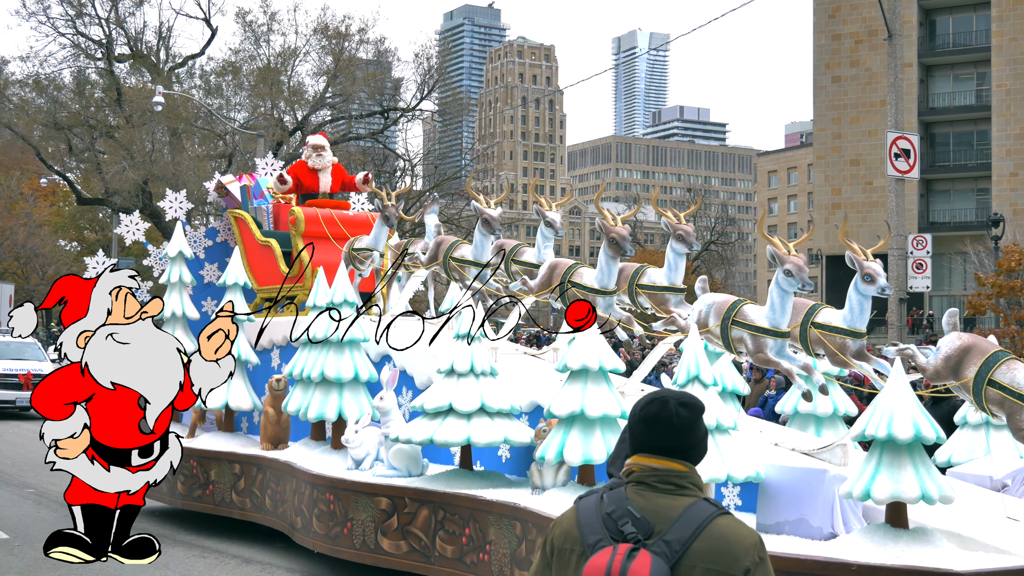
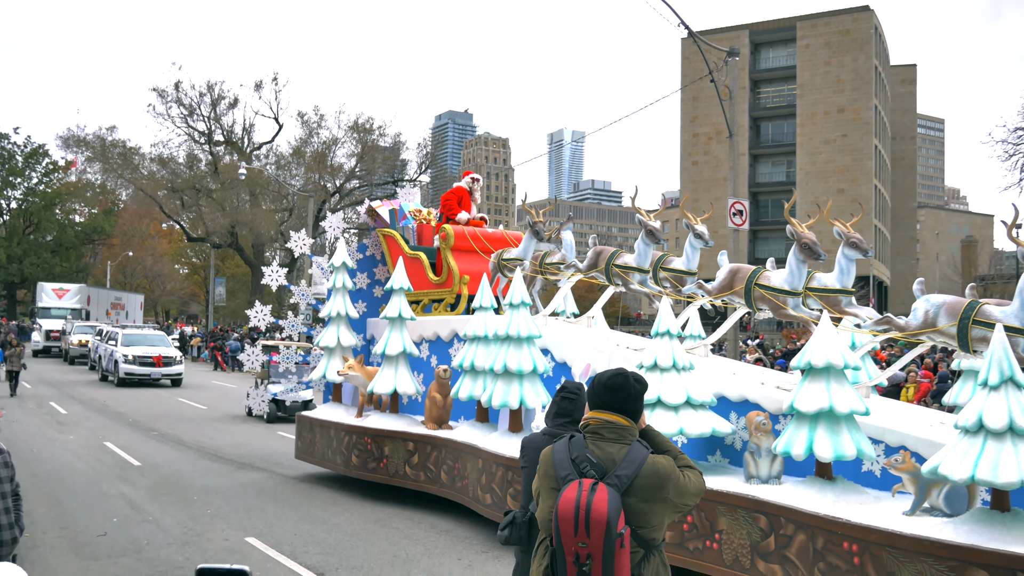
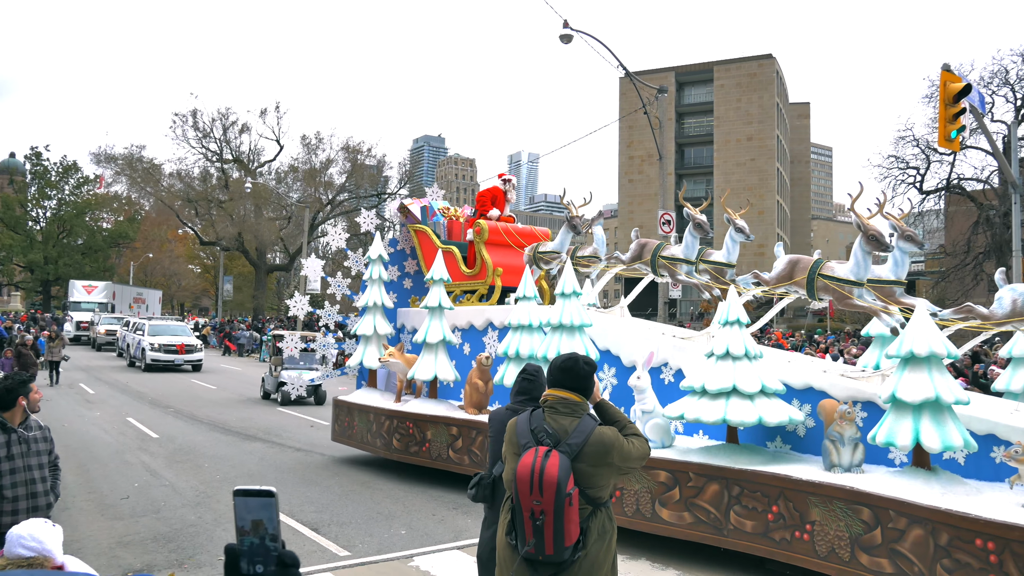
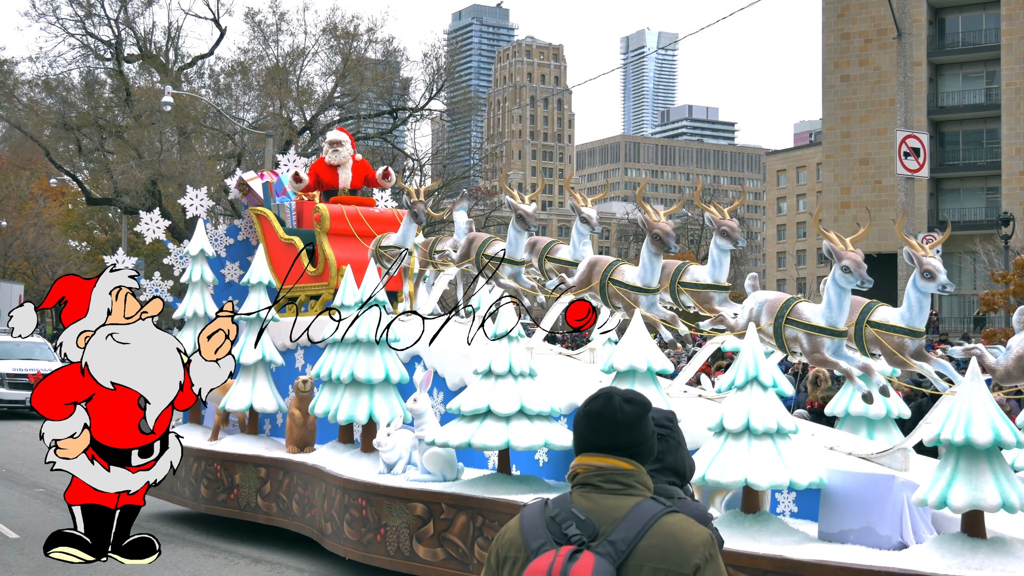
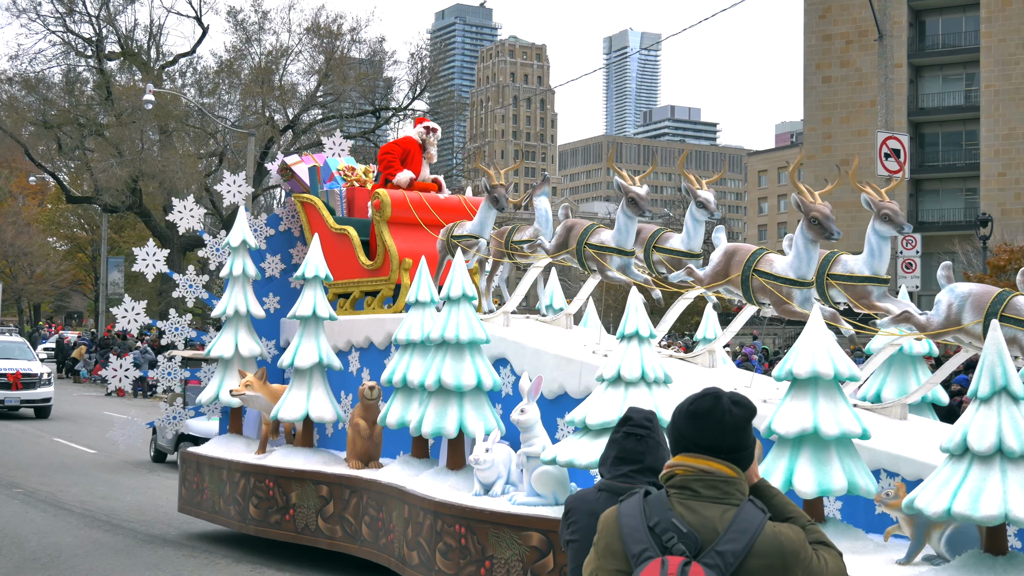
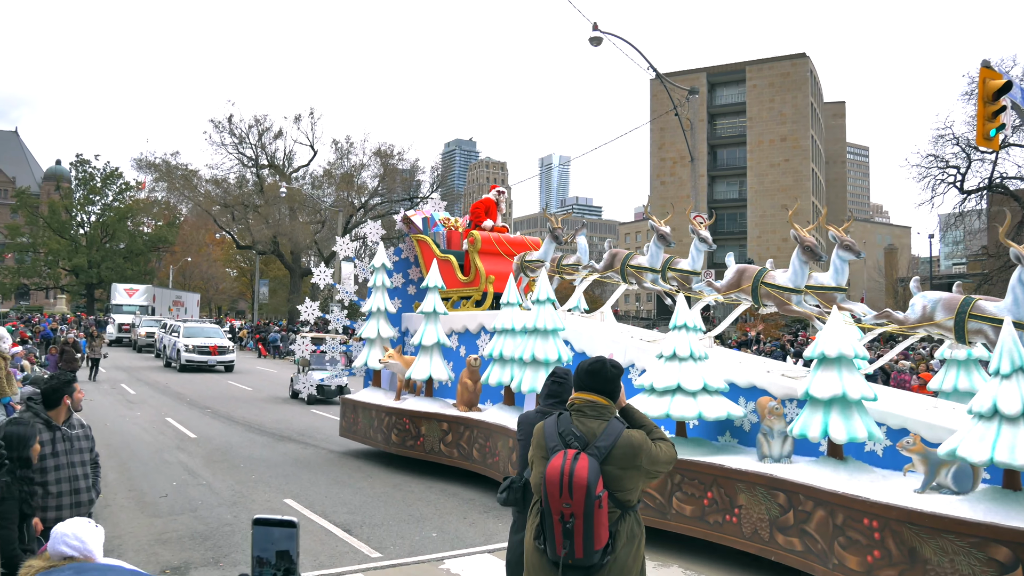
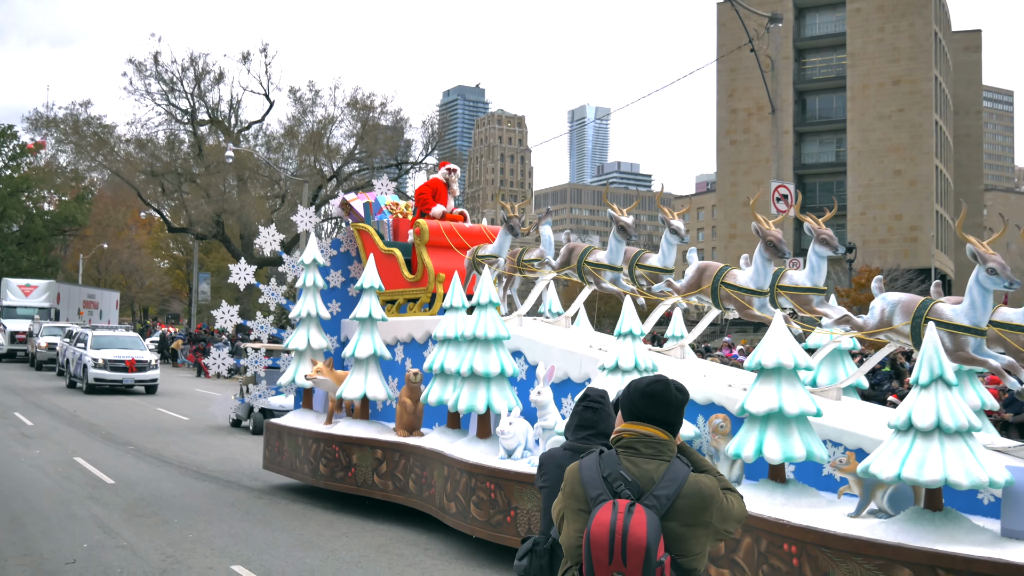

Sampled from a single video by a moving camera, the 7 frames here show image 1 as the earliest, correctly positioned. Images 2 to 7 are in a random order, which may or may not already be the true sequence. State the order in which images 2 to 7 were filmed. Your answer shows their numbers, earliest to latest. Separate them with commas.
4, 5, 7, 2, 6, 3
